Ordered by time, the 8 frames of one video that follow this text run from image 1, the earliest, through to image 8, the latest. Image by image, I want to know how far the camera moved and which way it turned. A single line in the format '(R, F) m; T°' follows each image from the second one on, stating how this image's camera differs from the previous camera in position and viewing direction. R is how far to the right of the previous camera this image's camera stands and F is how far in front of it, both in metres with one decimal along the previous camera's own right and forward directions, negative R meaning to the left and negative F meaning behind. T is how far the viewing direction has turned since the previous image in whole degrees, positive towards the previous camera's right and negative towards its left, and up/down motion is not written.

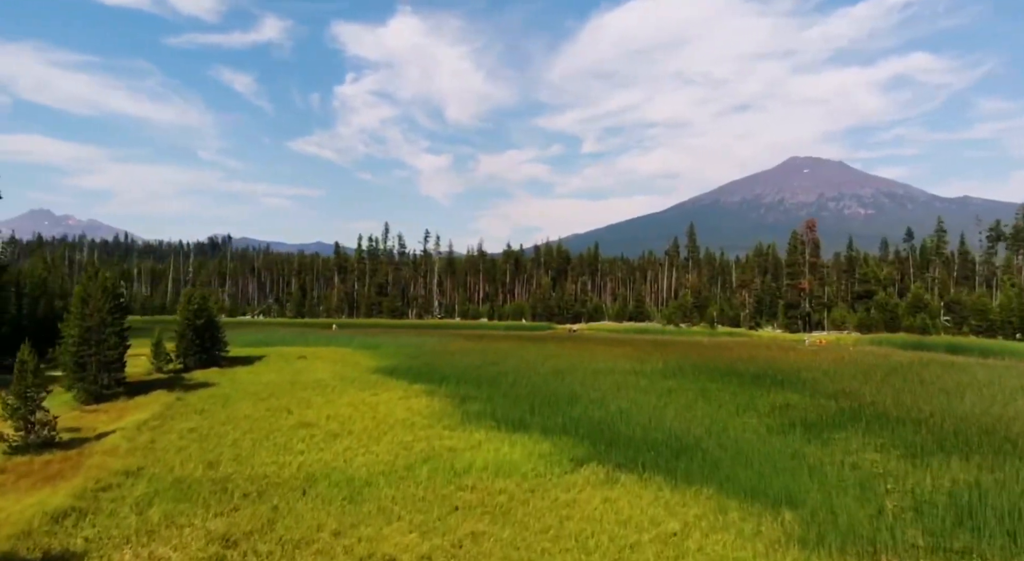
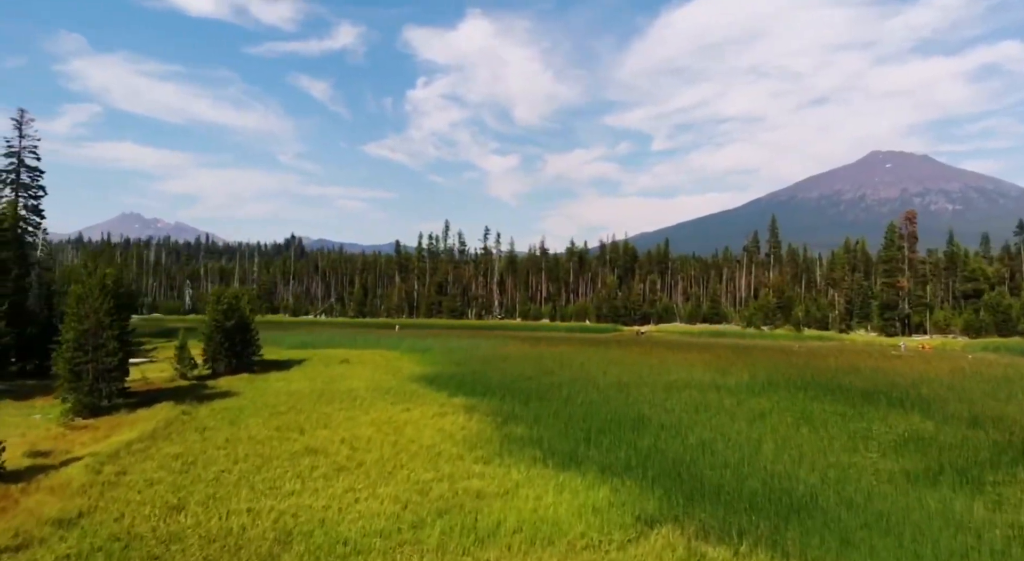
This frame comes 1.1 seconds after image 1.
(+0.7, +7.0) m; -5°
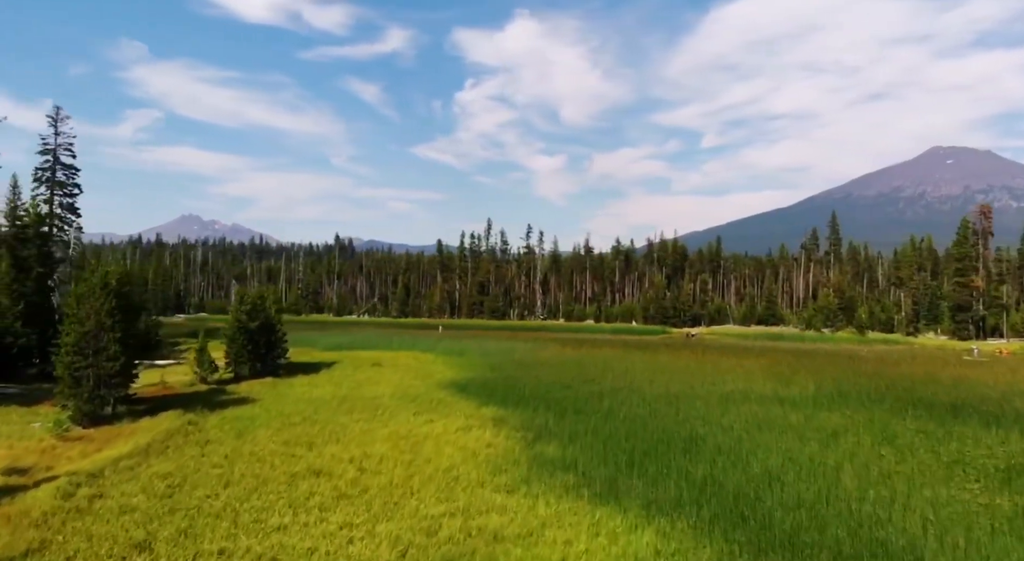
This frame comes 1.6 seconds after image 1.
(+0.6, +3.9) m; -4°
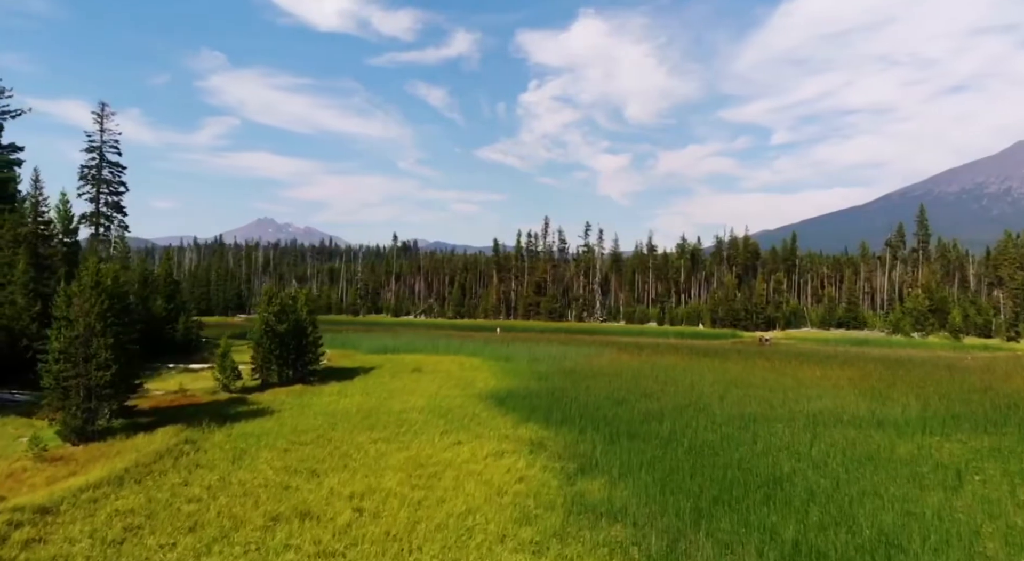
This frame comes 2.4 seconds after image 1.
(+0.9, +5.2) m; -5°
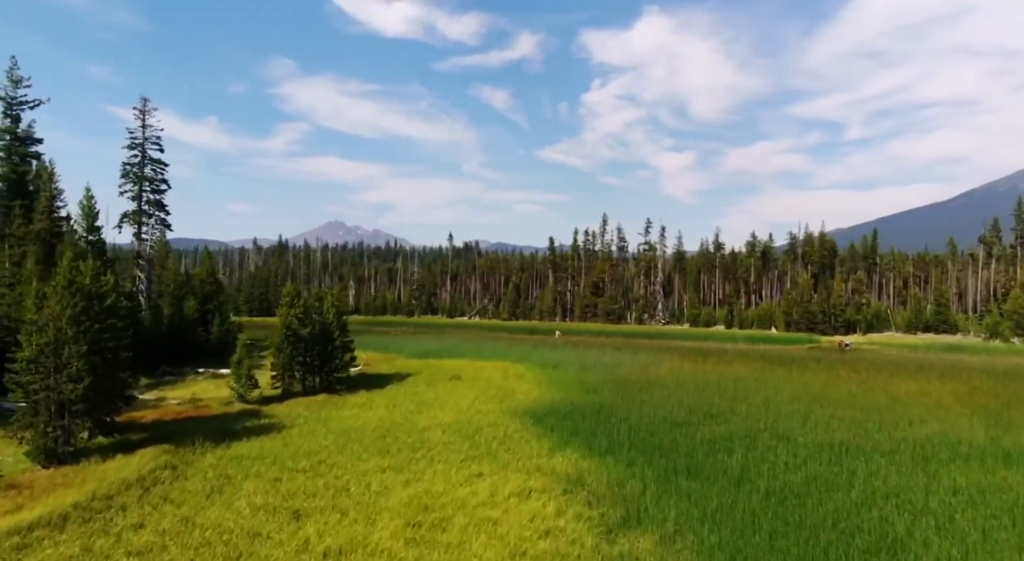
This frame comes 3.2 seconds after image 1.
(+1.0, +5.2) m; -5°
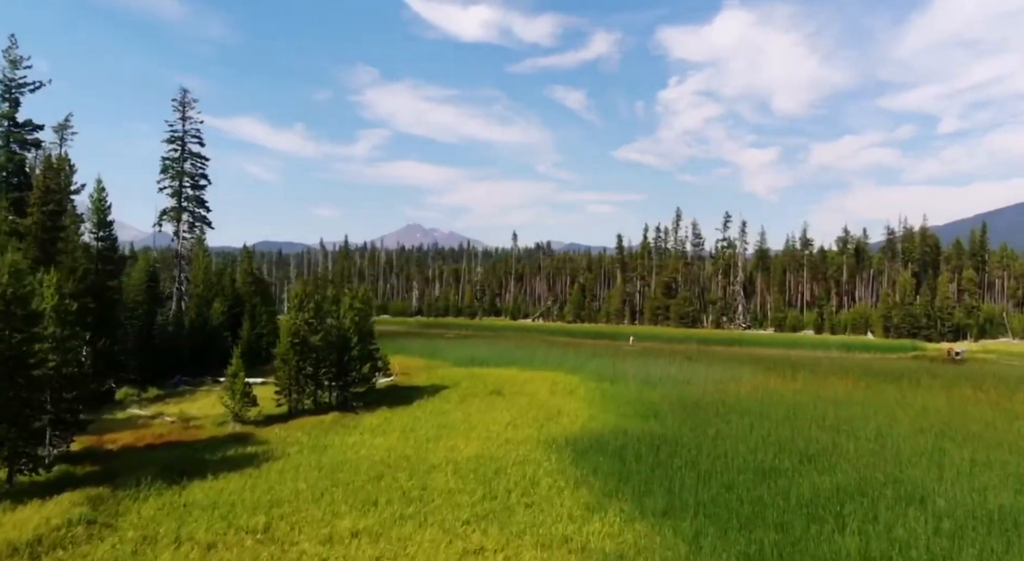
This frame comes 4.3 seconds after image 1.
(+1.5, +7.1) m; -6°
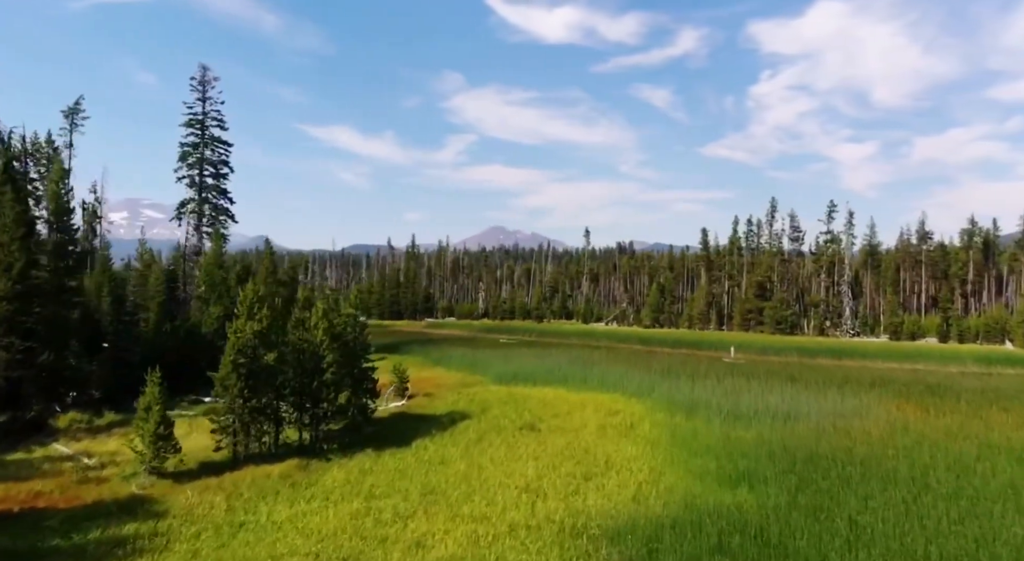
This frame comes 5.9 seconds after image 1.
(+2.0, +10.8) m; -7°
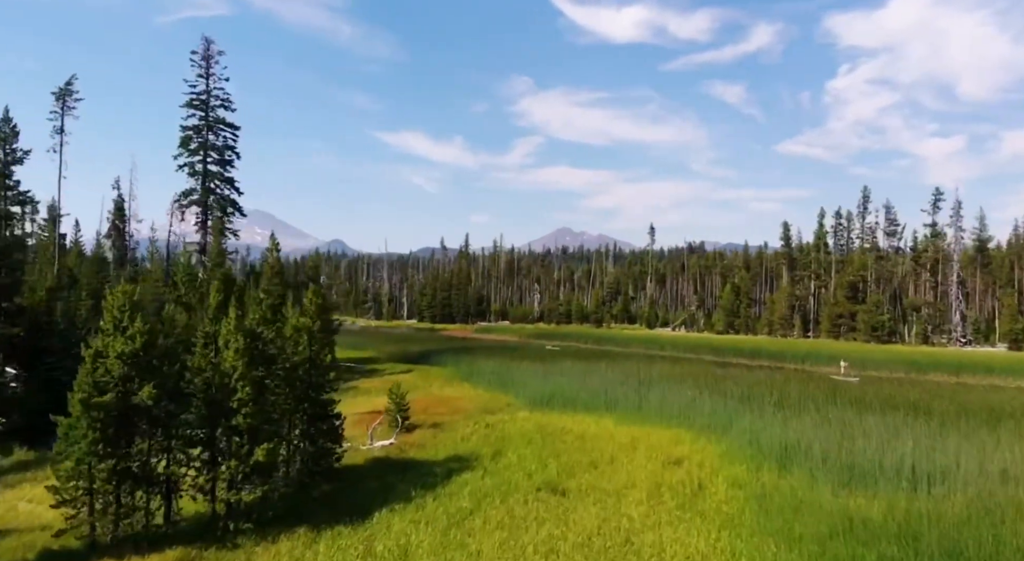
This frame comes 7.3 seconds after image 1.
(+1.7, +9.6) m; -5°
